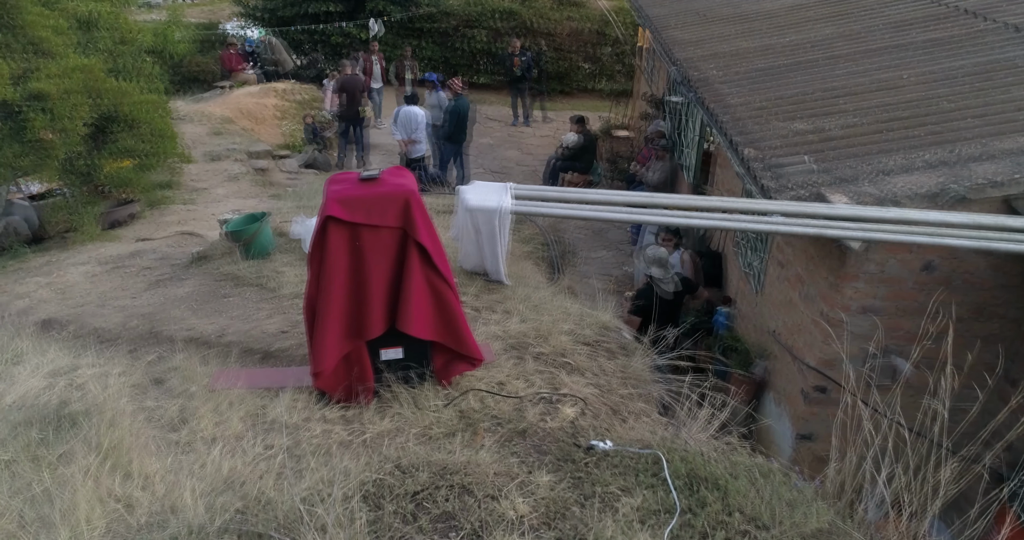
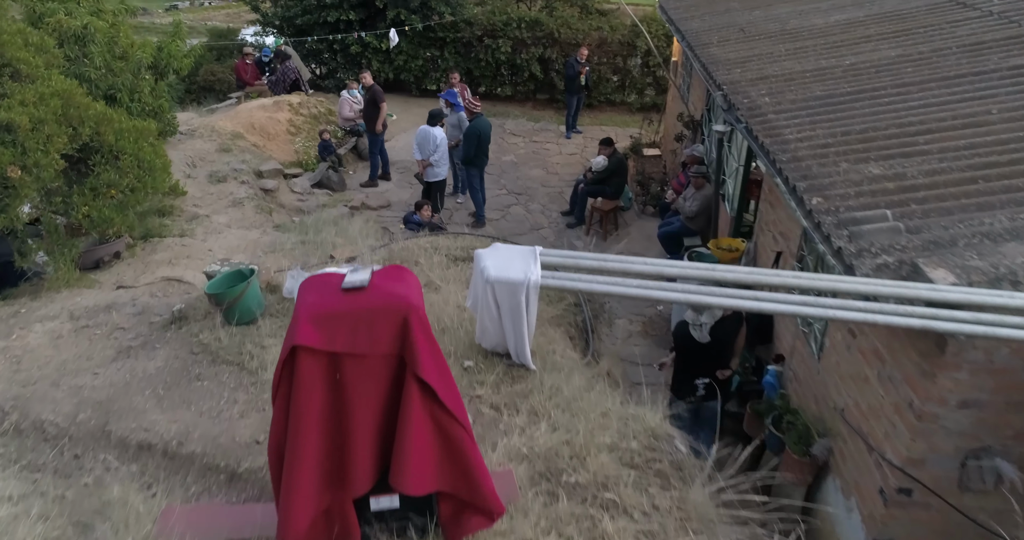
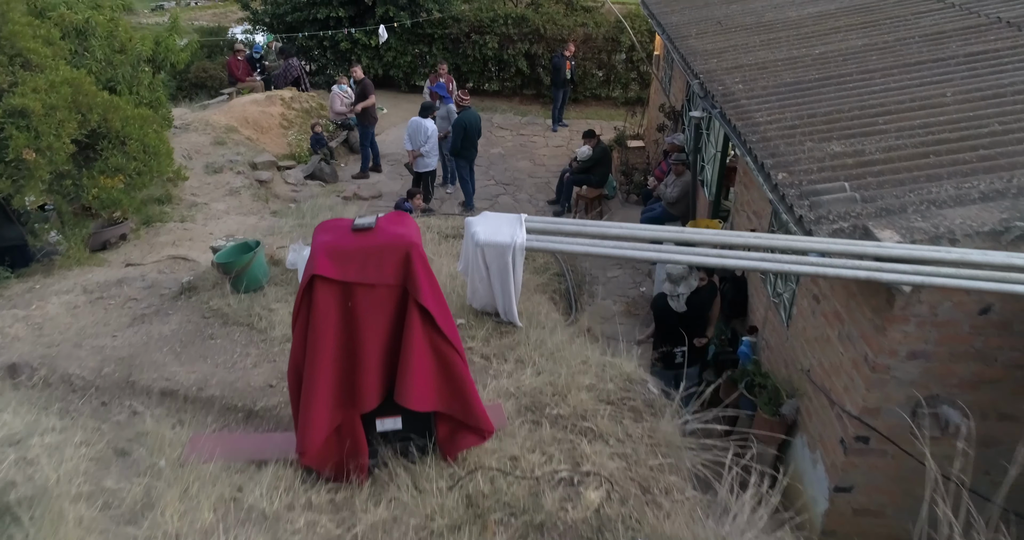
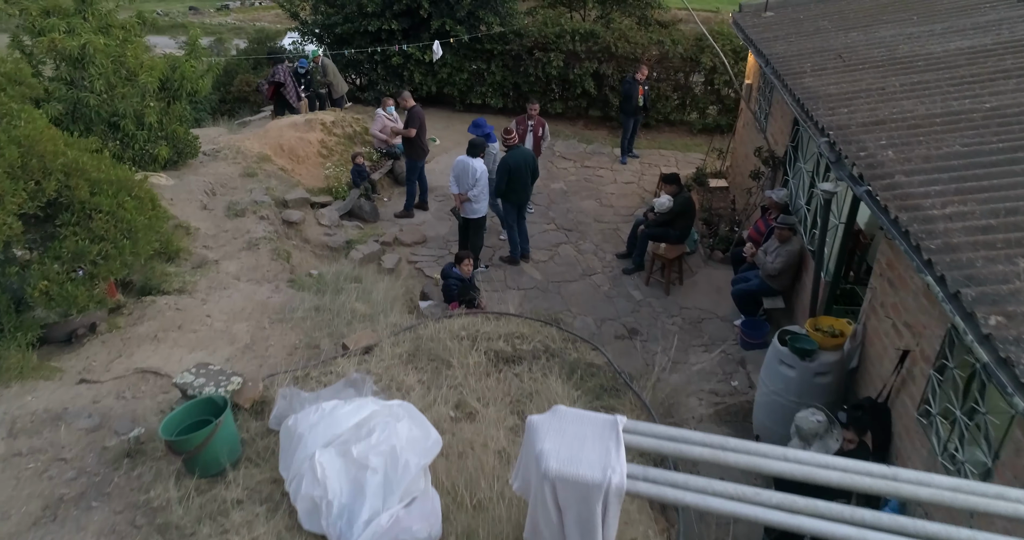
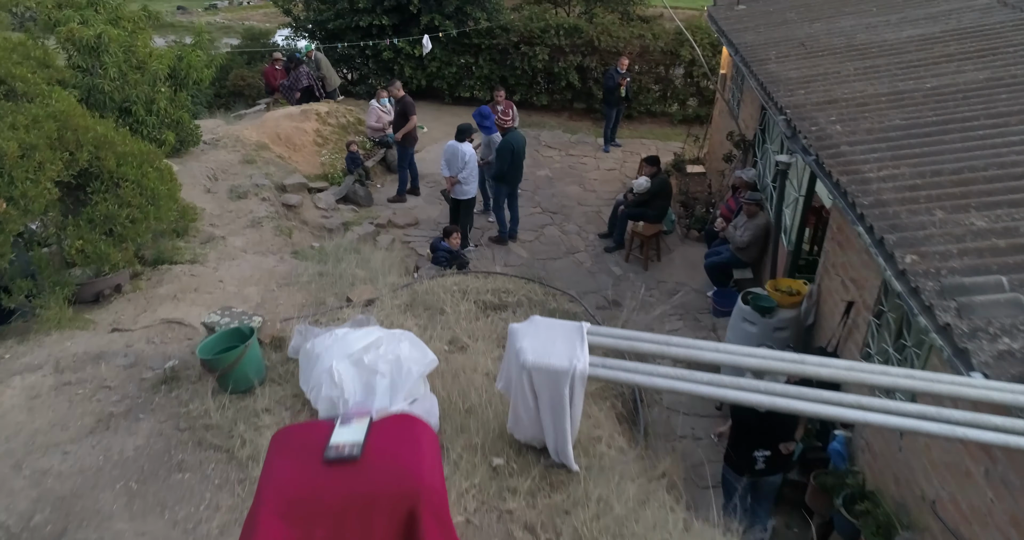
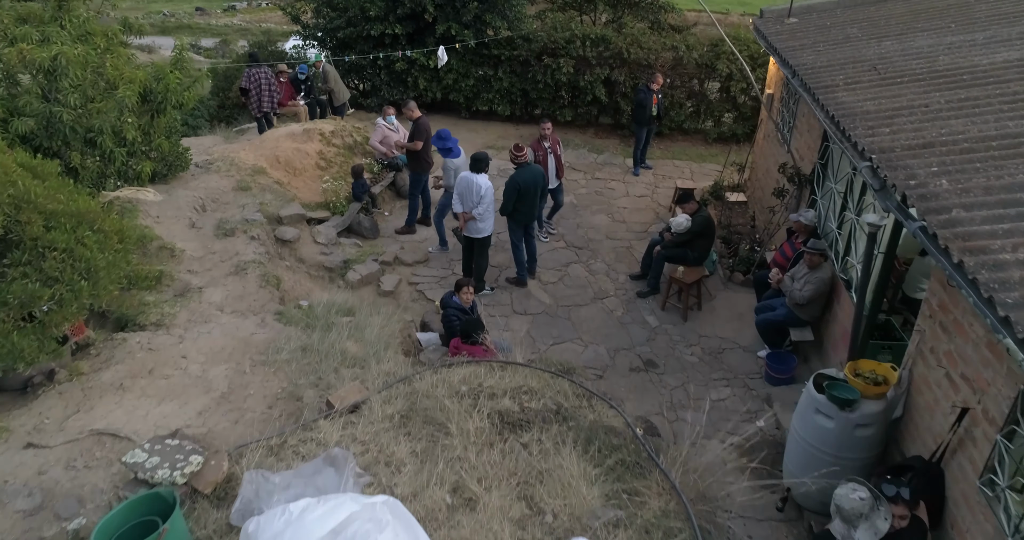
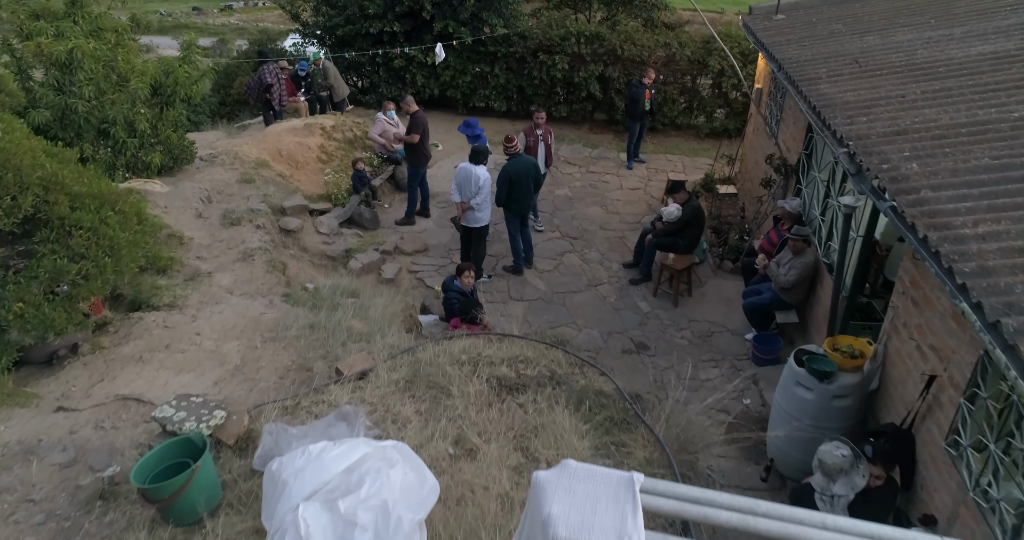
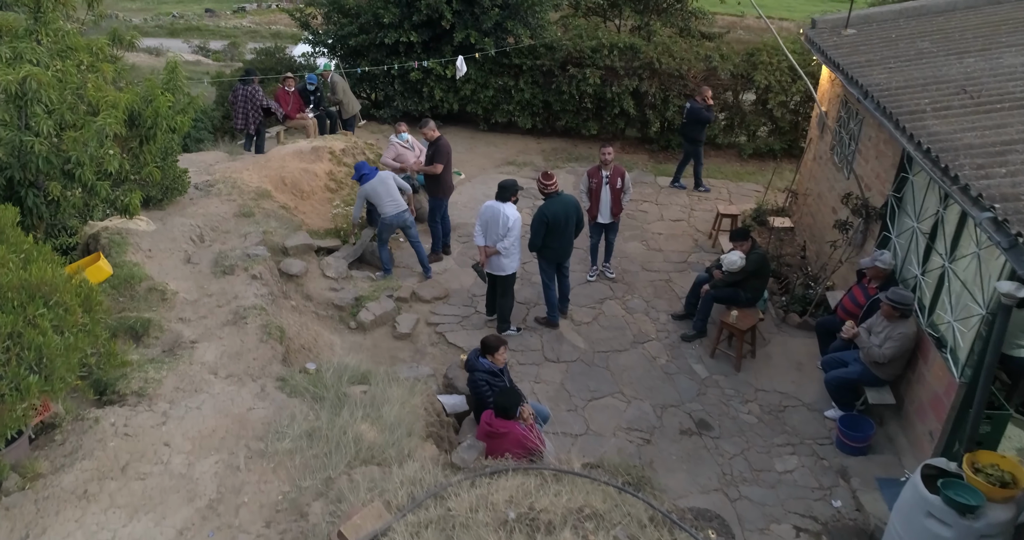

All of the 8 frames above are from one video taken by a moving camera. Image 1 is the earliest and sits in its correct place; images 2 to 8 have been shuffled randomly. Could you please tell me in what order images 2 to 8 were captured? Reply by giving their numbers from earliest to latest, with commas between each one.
3, 2, 5, 4, 7, 6, 8
